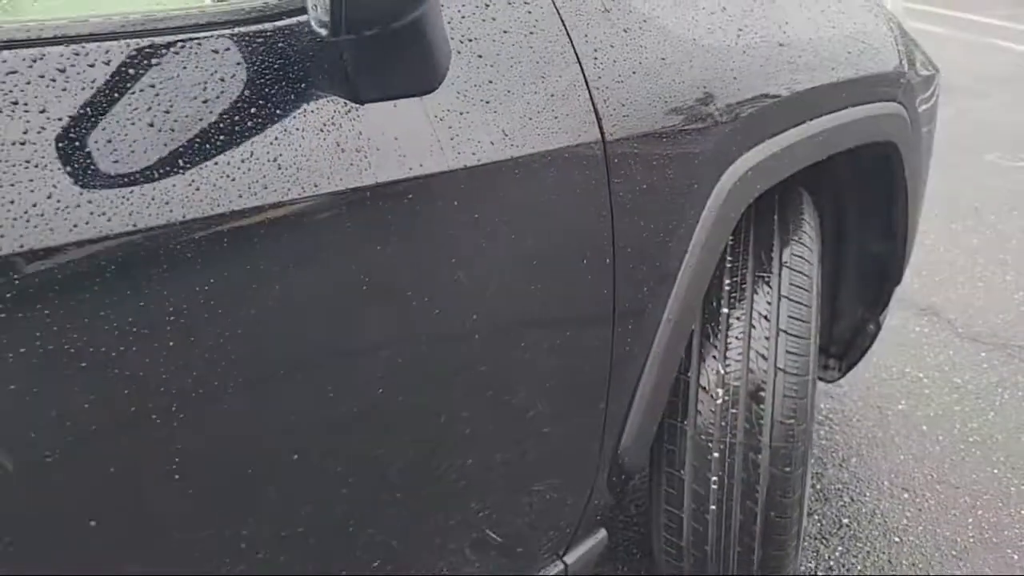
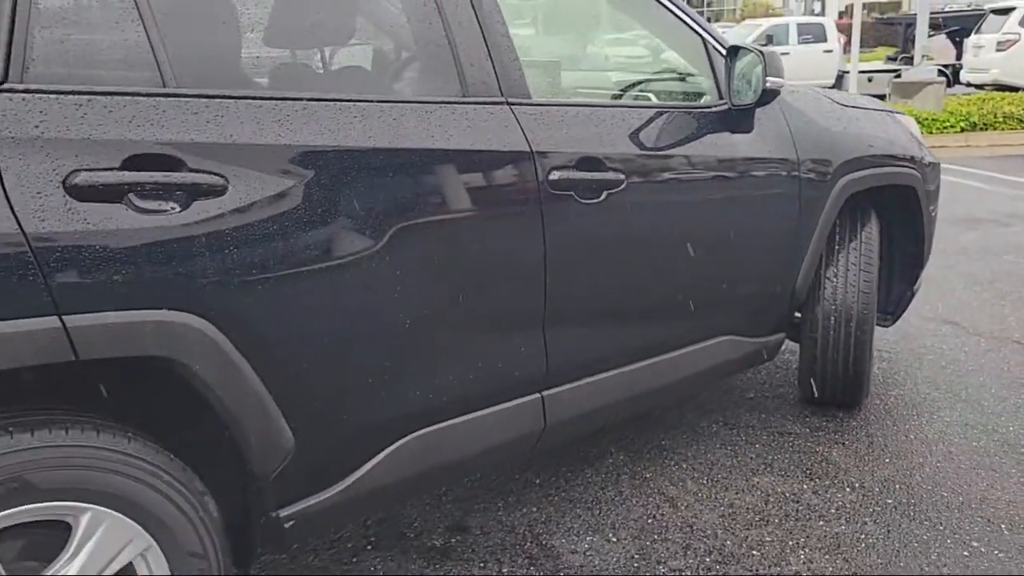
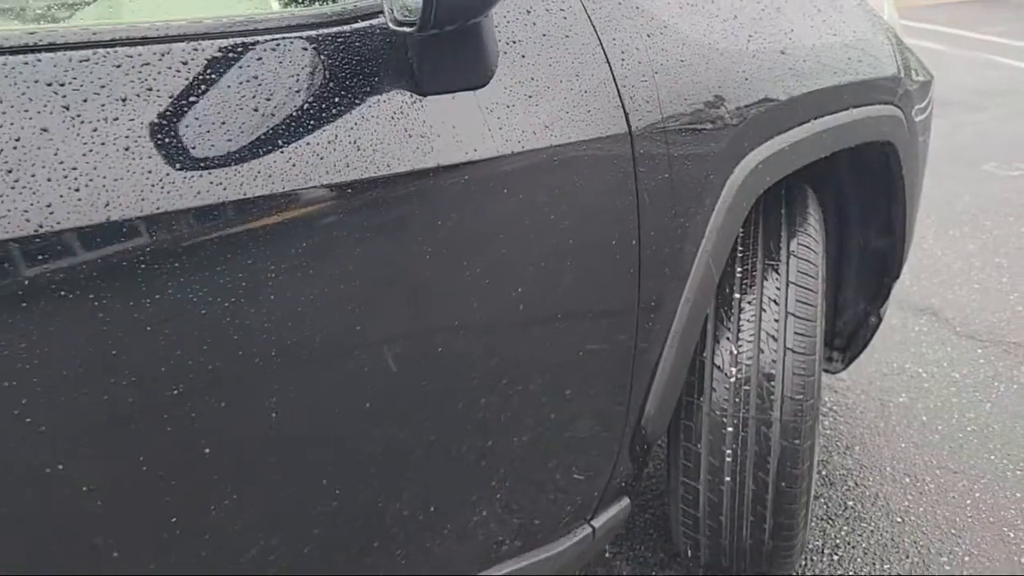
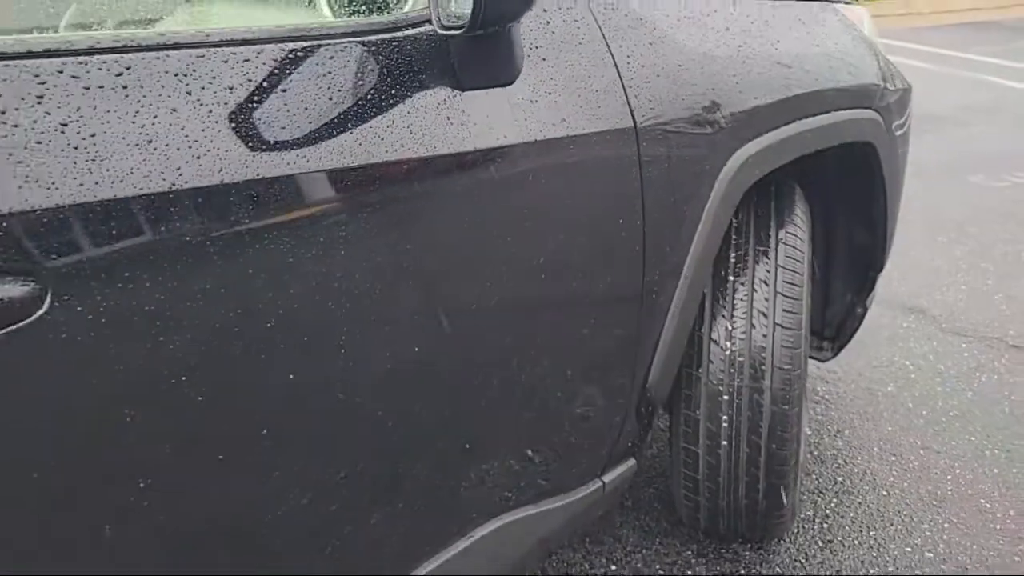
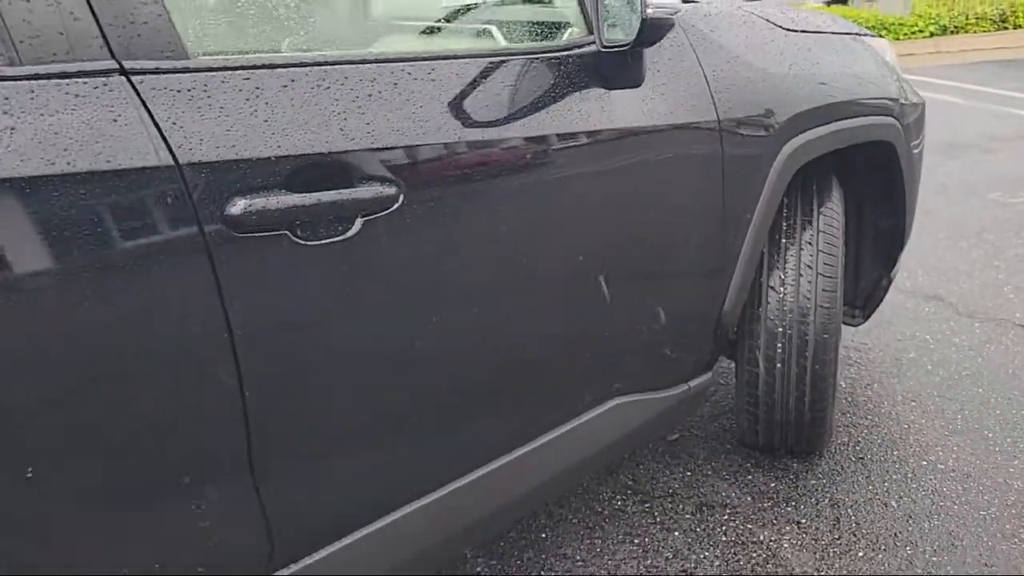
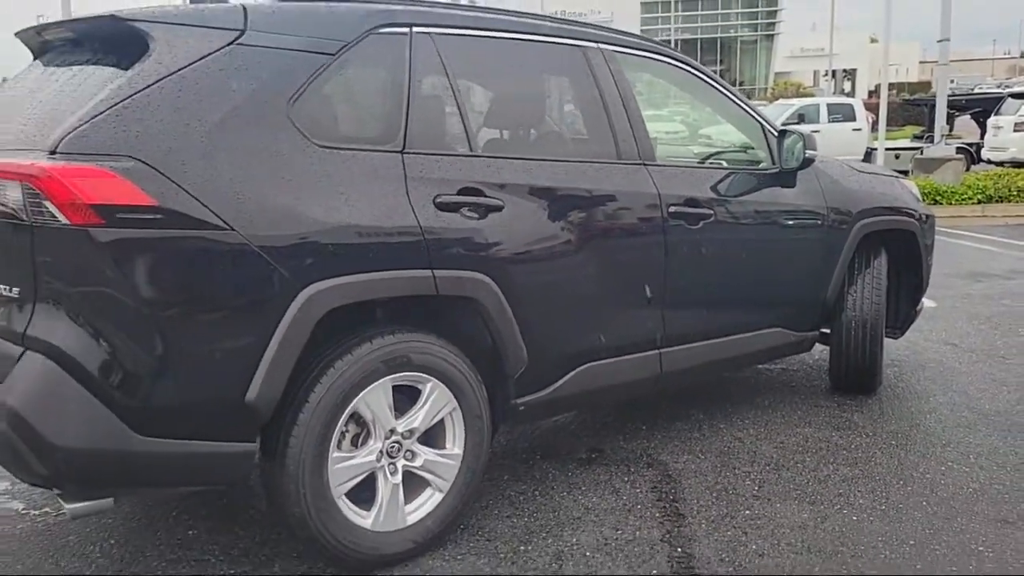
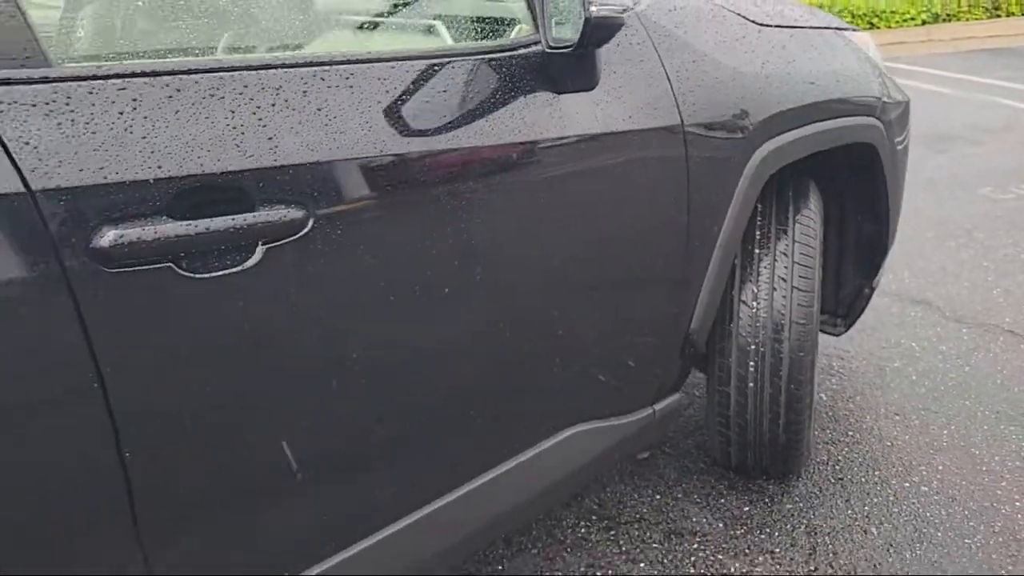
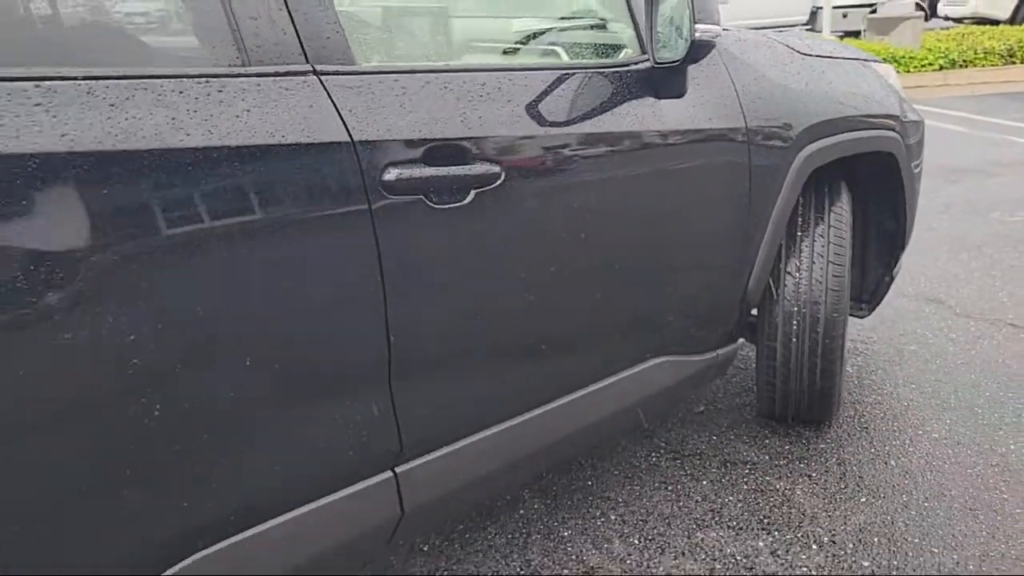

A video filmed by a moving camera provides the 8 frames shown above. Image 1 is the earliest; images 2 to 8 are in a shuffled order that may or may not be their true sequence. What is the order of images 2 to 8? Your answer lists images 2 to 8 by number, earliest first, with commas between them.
3, 4, 7, 5, 8, 2, 6
